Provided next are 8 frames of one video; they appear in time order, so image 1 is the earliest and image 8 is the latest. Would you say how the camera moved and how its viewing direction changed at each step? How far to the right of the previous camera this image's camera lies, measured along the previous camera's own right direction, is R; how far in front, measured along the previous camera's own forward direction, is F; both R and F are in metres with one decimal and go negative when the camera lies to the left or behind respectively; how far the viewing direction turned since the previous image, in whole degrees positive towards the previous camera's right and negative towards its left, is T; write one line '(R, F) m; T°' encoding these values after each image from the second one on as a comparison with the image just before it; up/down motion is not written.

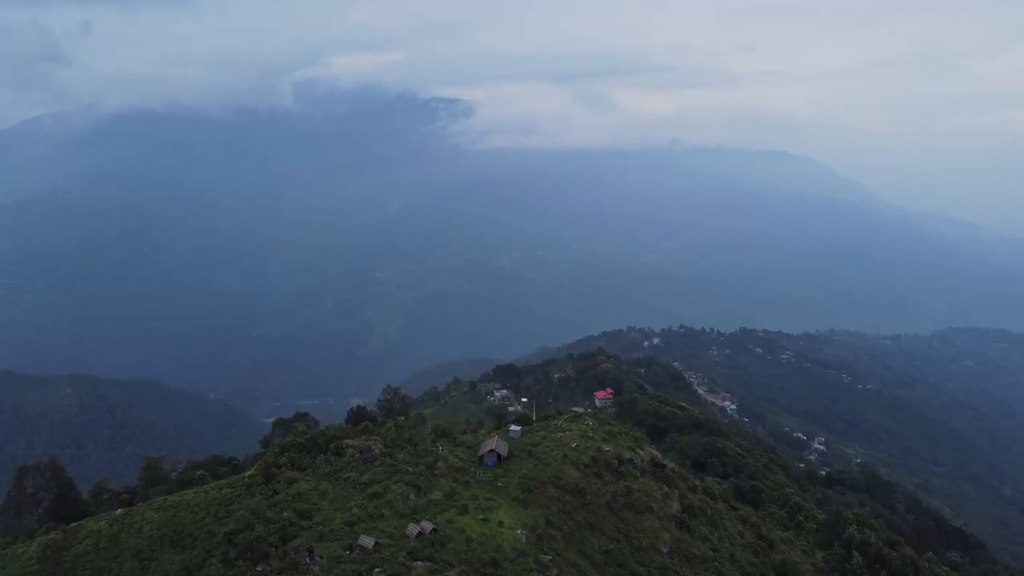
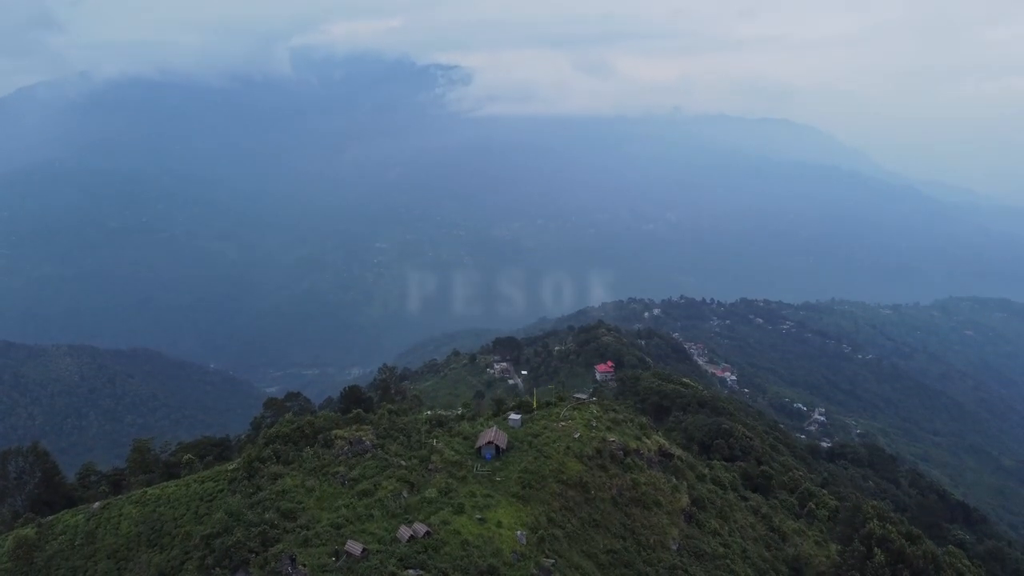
(0.0, +1.6) m; 0°
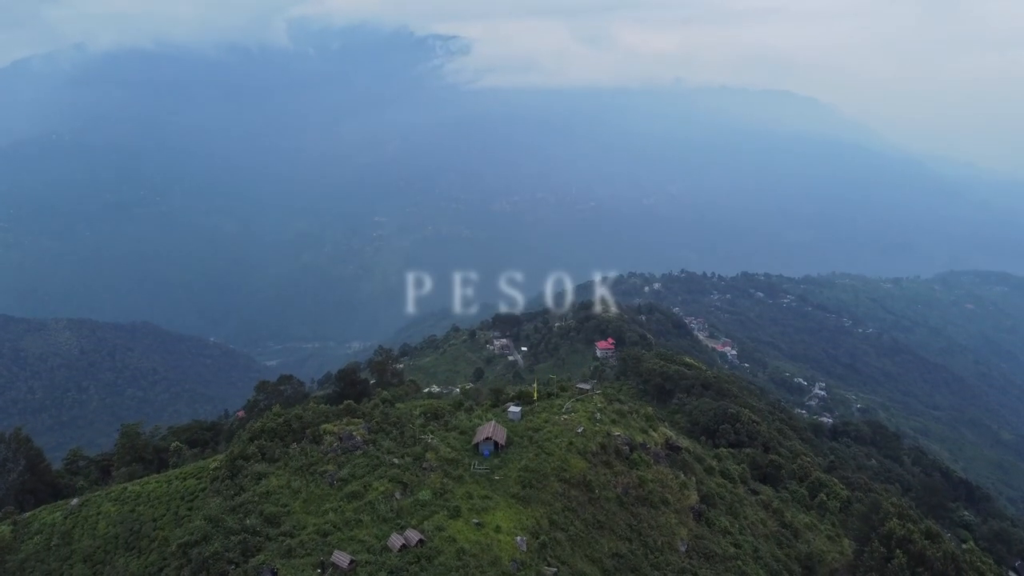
(0.0, +1.4) m; 0°
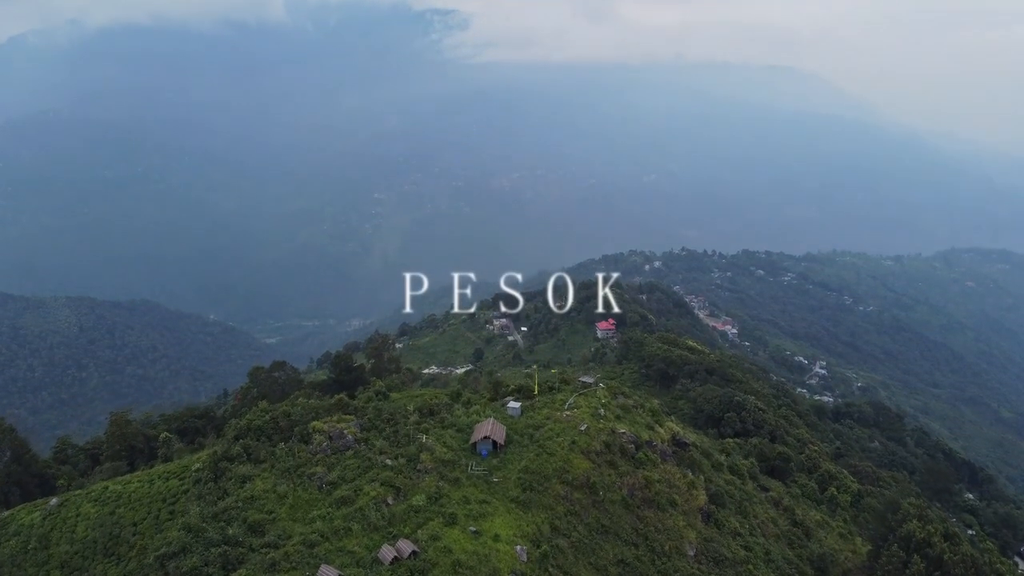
(0.0, +1.2) m; 0°
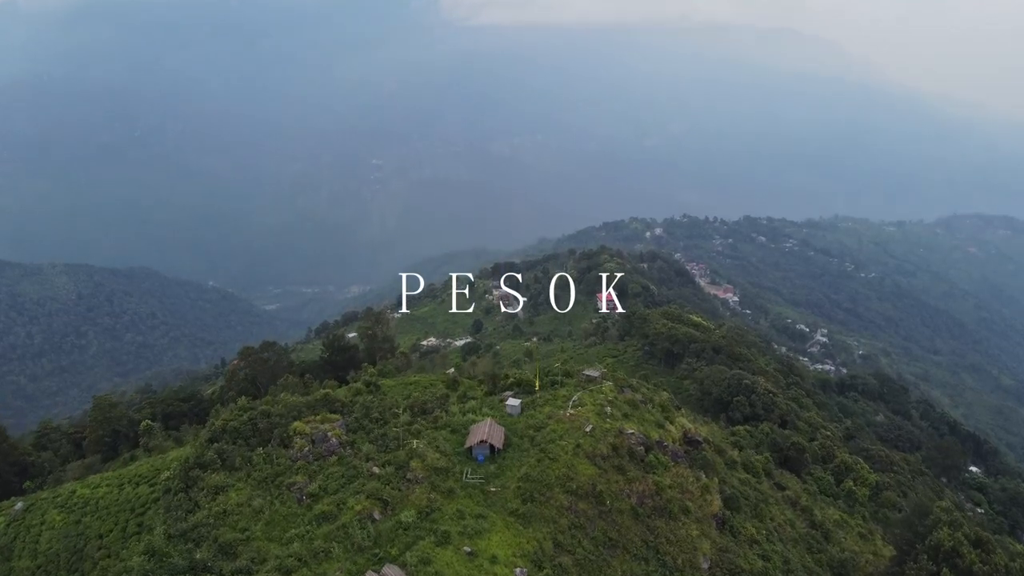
(0.0, +1.8) m; 0°
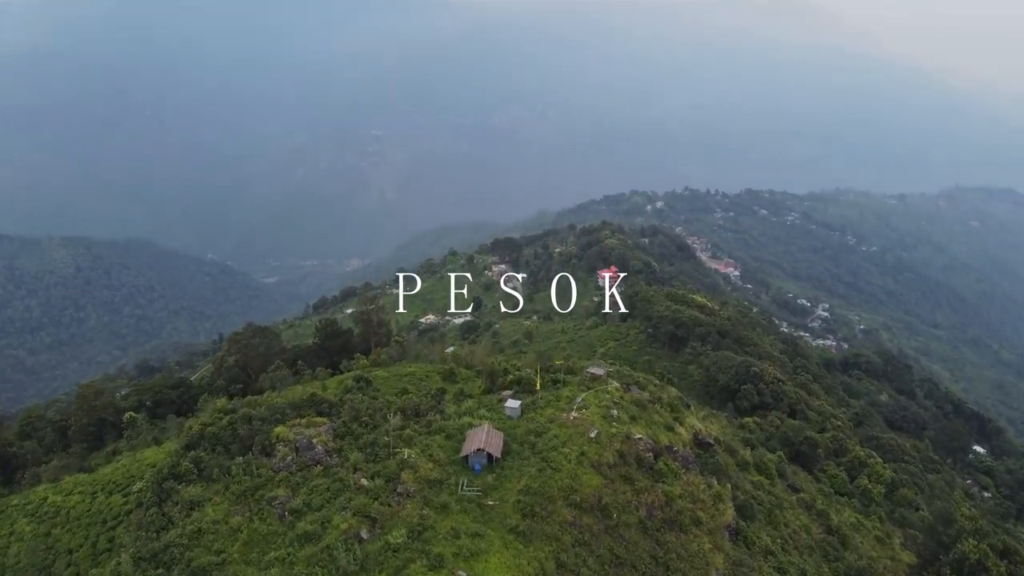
(0.0, +1.4) m; 0°
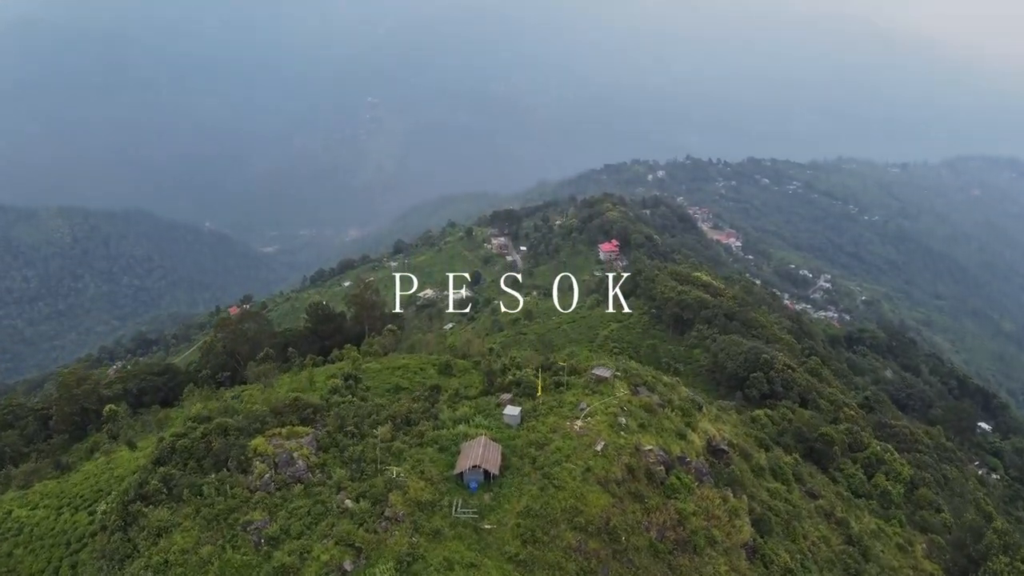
(0.0, +1.6) m; 0°
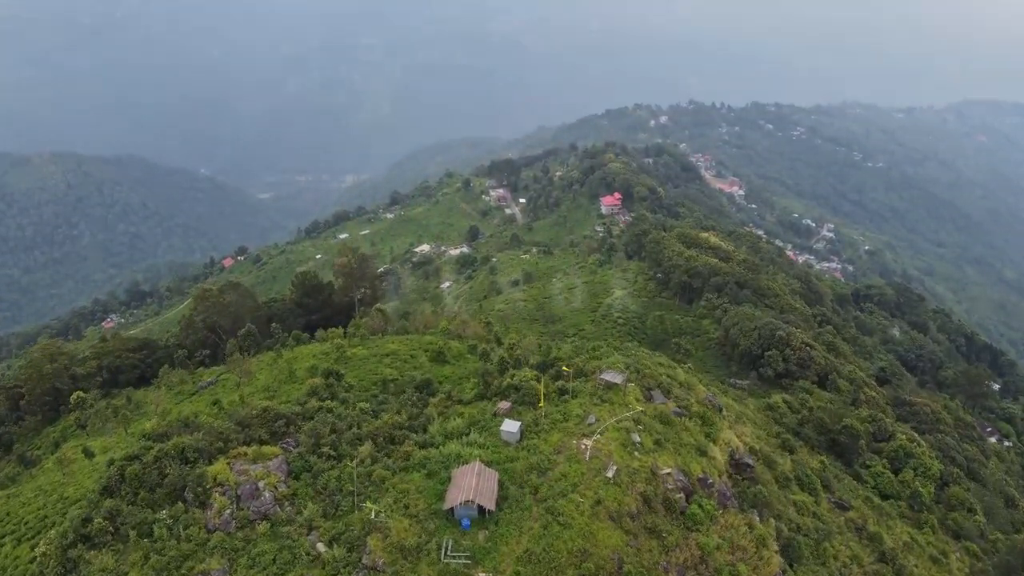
(0.0, +2.3) m; 0°
